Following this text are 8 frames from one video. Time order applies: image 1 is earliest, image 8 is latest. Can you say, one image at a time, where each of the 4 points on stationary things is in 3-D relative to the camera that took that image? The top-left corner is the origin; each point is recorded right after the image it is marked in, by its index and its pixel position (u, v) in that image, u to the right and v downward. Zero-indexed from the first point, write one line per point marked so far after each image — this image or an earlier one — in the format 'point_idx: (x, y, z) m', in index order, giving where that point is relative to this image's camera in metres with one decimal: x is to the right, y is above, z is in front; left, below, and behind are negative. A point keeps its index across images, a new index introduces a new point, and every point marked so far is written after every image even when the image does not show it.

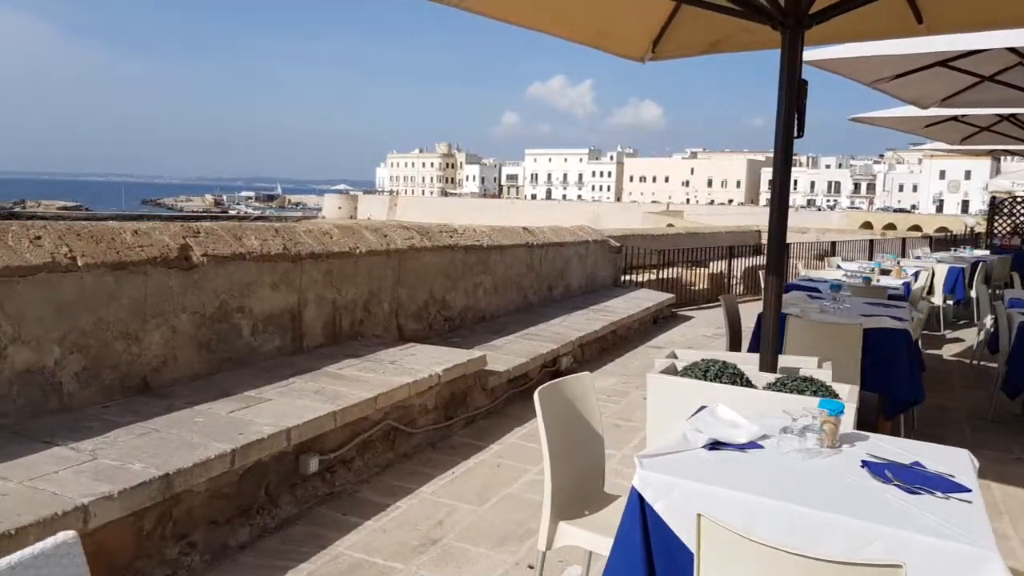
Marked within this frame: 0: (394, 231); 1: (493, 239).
0: (-0.9, +0.4, +5.8) m
1: (-0.2, +0.4, +7.0) m
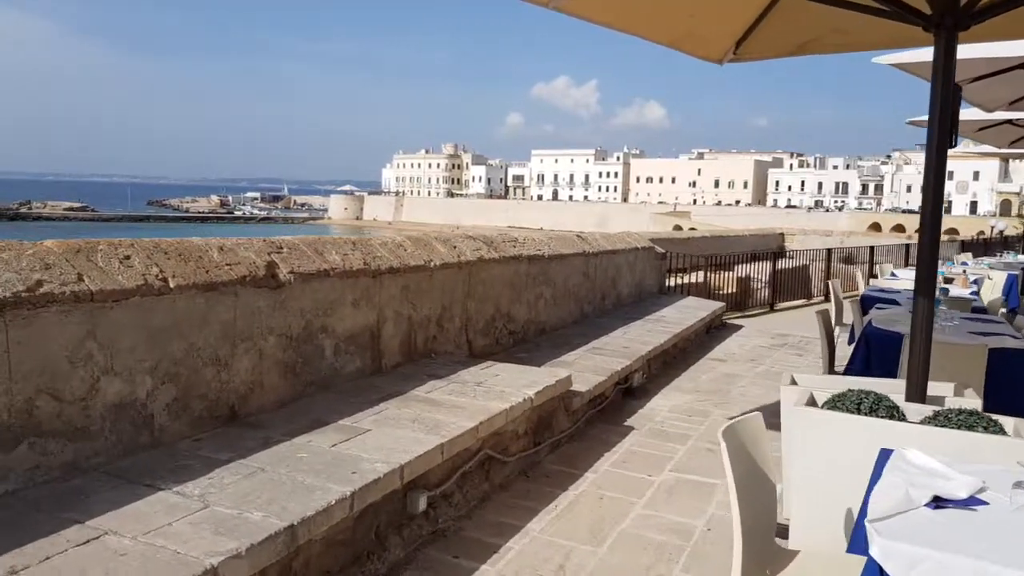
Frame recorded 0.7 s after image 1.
0: (-0.4, +0.3, +5.5) m
1: (+0.3, +0.4, +6.7) m
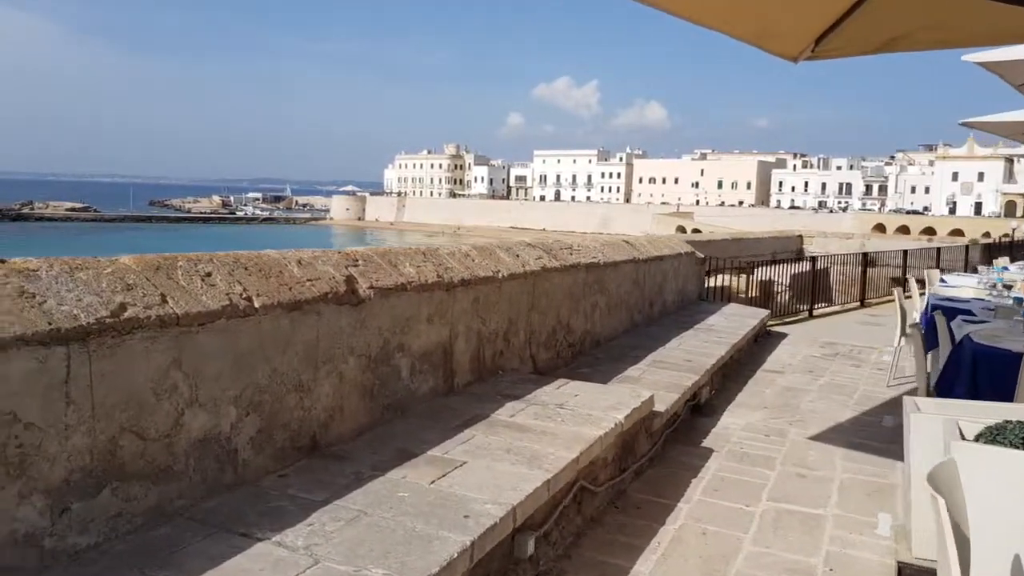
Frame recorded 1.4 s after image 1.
0: (+0.1, +0.3, +5.2) m
1: (+0.8, +0.3, +6.4) m
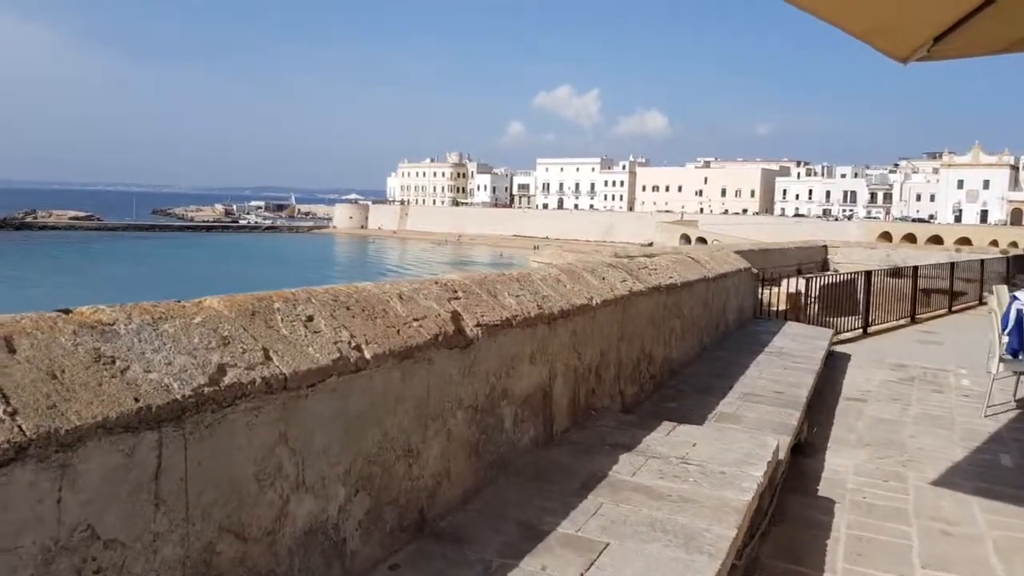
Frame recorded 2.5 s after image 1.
0: (+0.6, +0.1, +4.7) m
1: (+1.3, +0.1, +5.9) m
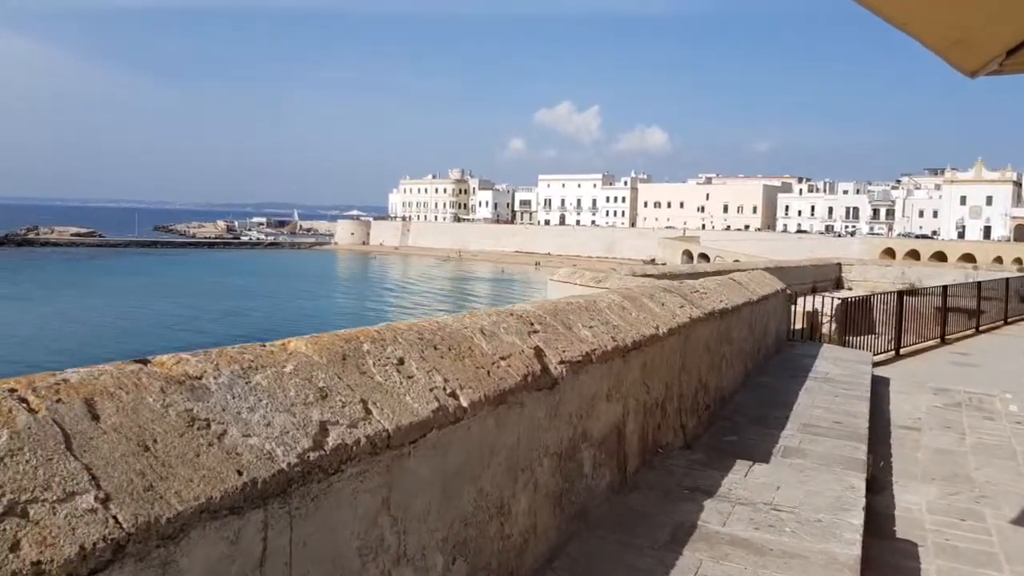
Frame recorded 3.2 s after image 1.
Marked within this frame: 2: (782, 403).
0: (+0.9, 0.0, +4.4) m
1: (+1.6, -0.1, +5.6) m
2: (+2.0, -0.8, +5.7) m
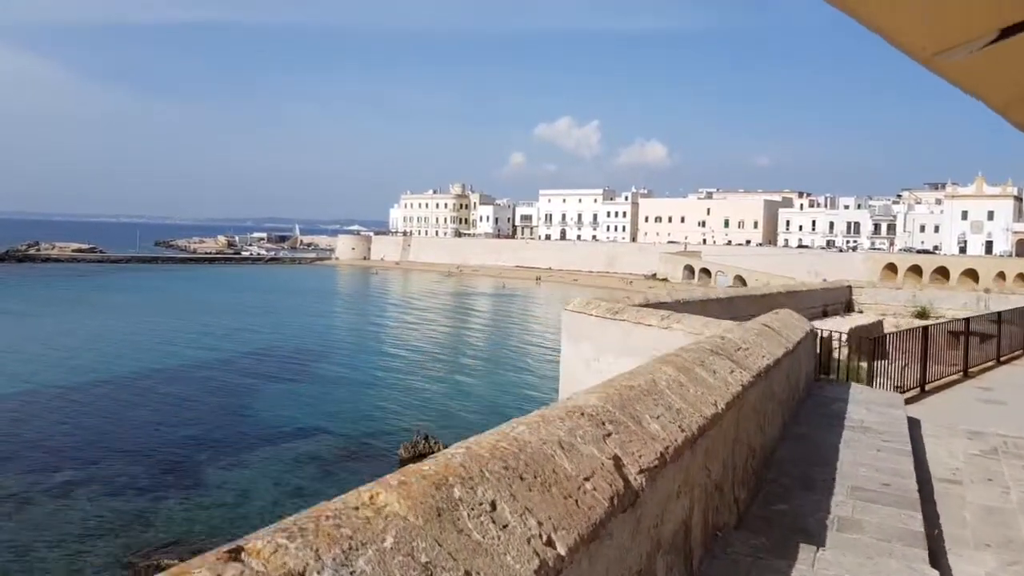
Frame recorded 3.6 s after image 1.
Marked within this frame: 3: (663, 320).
0: (+1.1, -0.4, +4.2) m
1: (+1.8, -0.5, +5.5) m
2: (+2.2, -1.2, +5.5) m
3: (+2.0, -0.4, +10.1) m
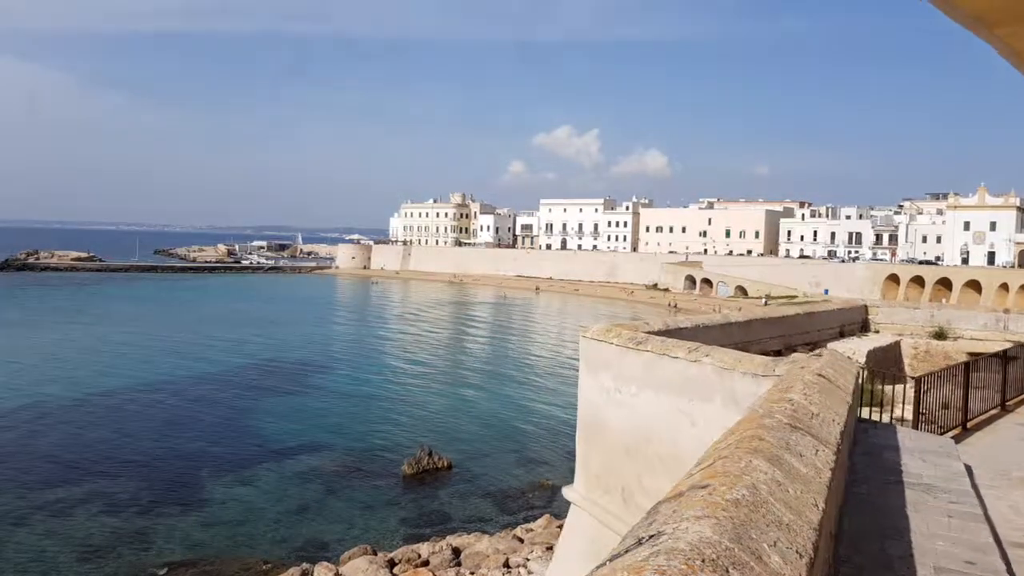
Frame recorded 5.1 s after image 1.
0: (+1.4, -0.8, +3.8) m
1: (+2.1, -0.8, +5.0) m
2: (+2.5, -1.6, +5.0) m
3: (+2.2, -0.8, +9.7) m
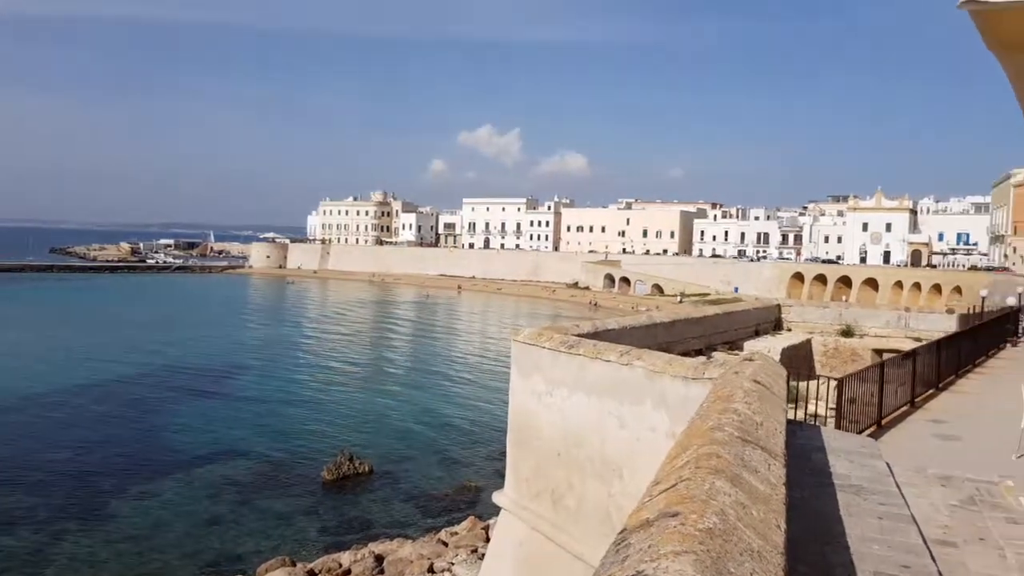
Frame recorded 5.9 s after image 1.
0: (+1.2, -0.8, +3.8) m
1: (+1.7, -0.9, +5.1) m
2: (+2.1, -1.7, +5.1) m
3: (+1.4, -0.9, +9.7) m
